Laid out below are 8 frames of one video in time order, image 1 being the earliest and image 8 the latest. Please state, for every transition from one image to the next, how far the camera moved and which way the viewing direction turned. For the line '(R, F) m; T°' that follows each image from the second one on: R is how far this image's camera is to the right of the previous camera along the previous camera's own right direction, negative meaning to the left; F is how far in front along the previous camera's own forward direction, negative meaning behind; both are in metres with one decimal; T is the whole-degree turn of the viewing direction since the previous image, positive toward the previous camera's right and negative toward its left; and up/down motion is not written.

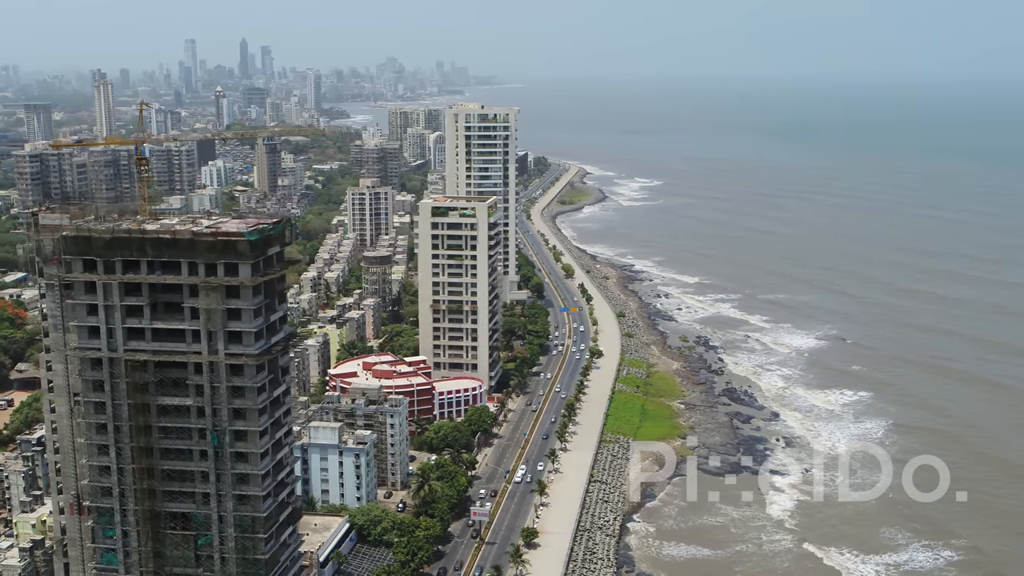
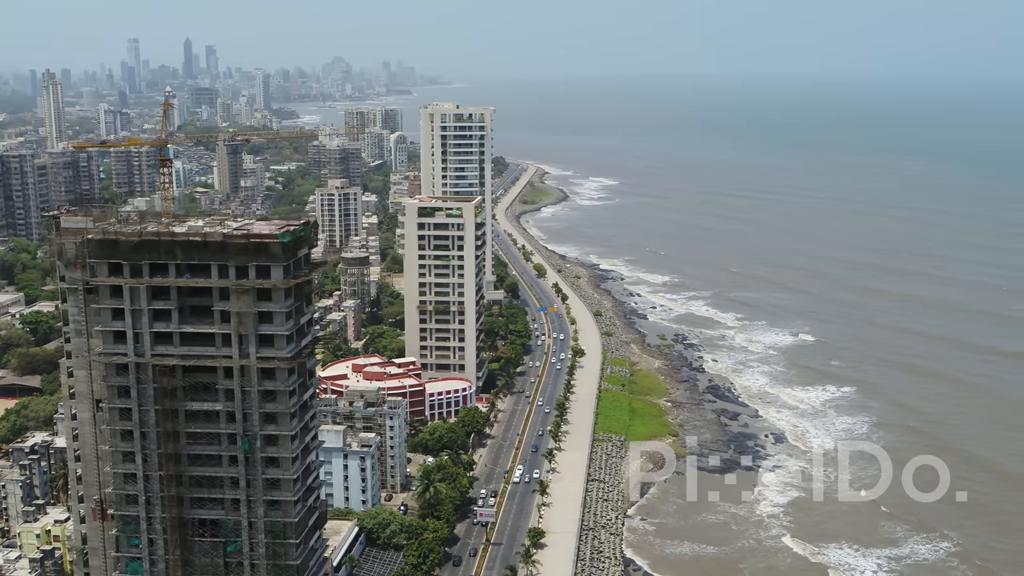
(-2.7, +0.2) m; +3°
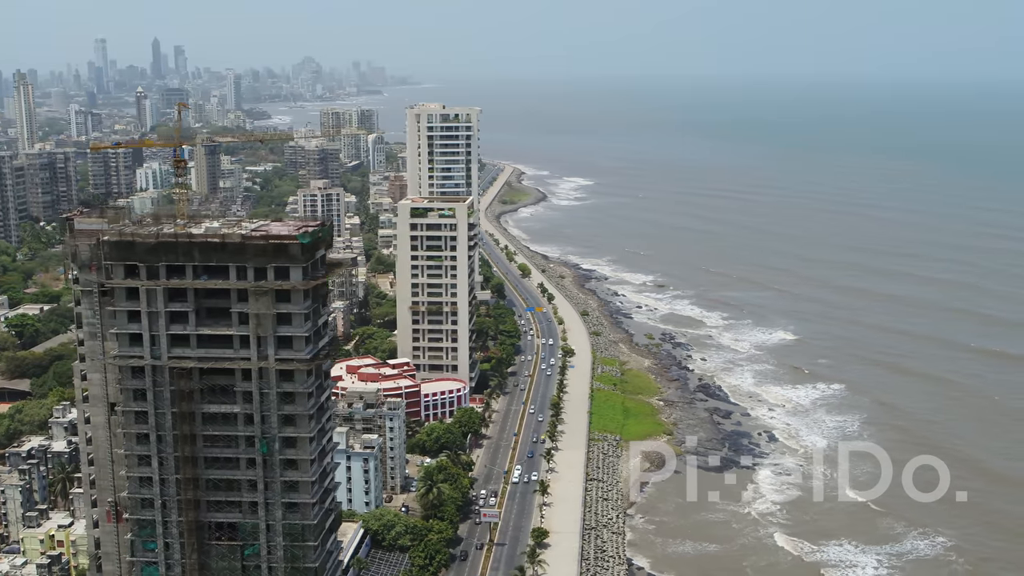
(-1.5, 0.0) m; +1°
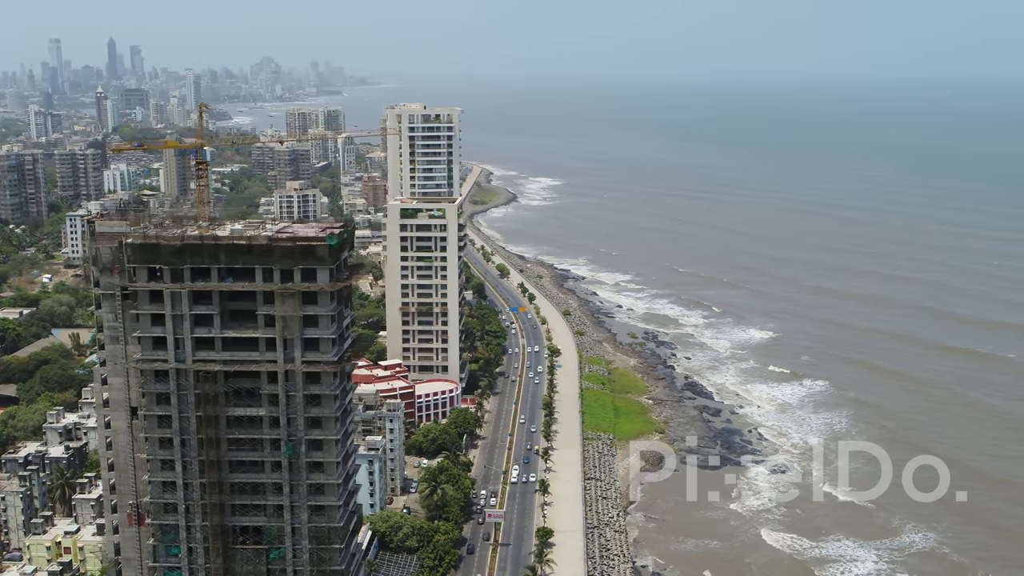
(-2.0, 0.0) m; +2°
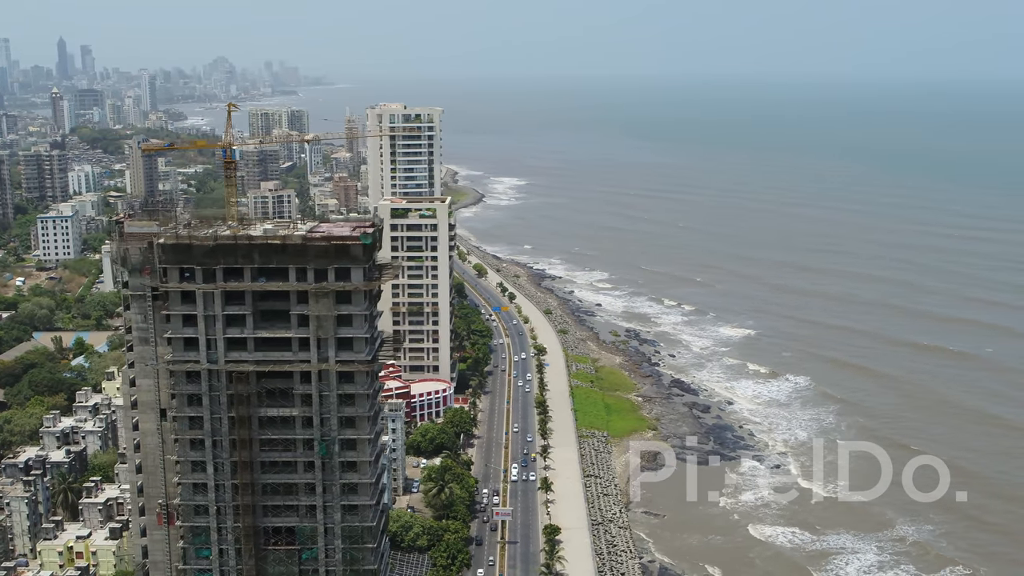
(-2.4, -0.1) m; +2°
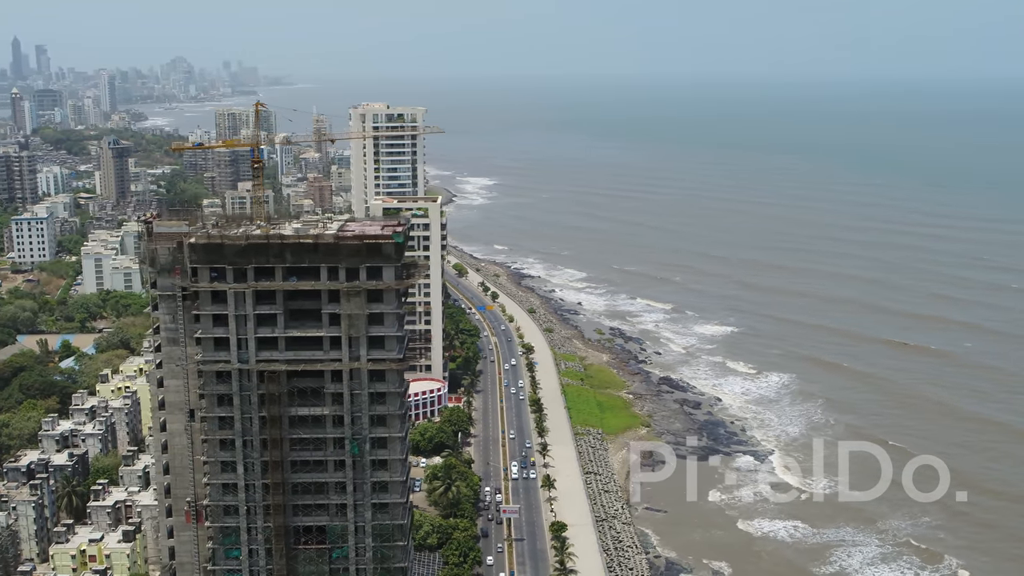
(-2.1, -0.2) m; +2°
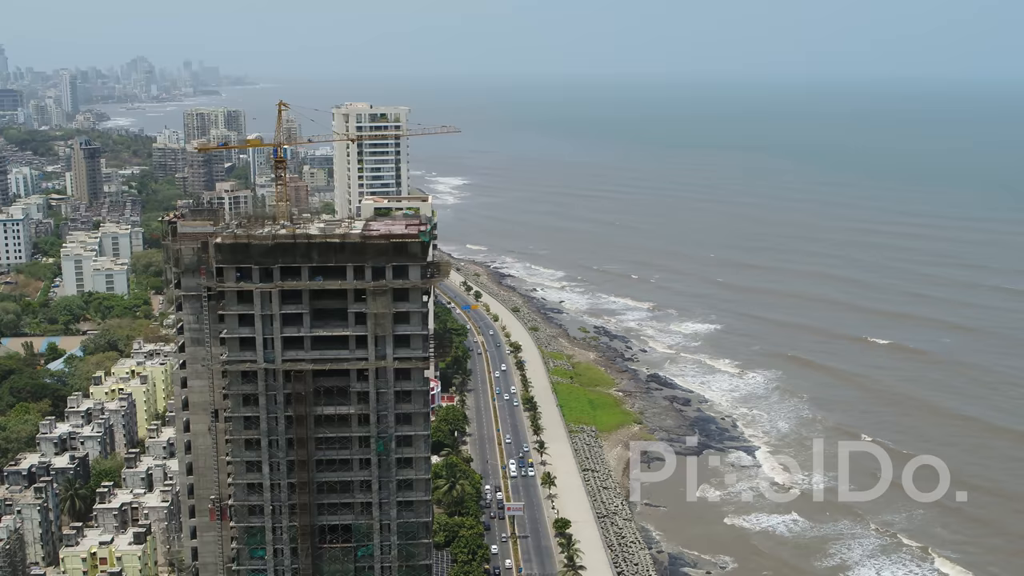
(-1.8, -0.3) m; +2°
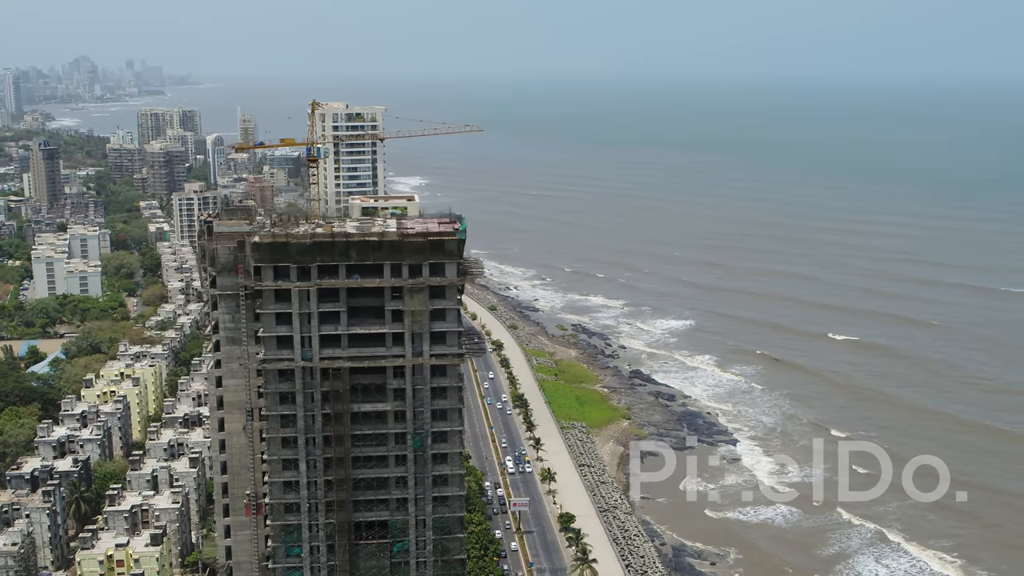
(-2.6, -0.4) m; +3°
